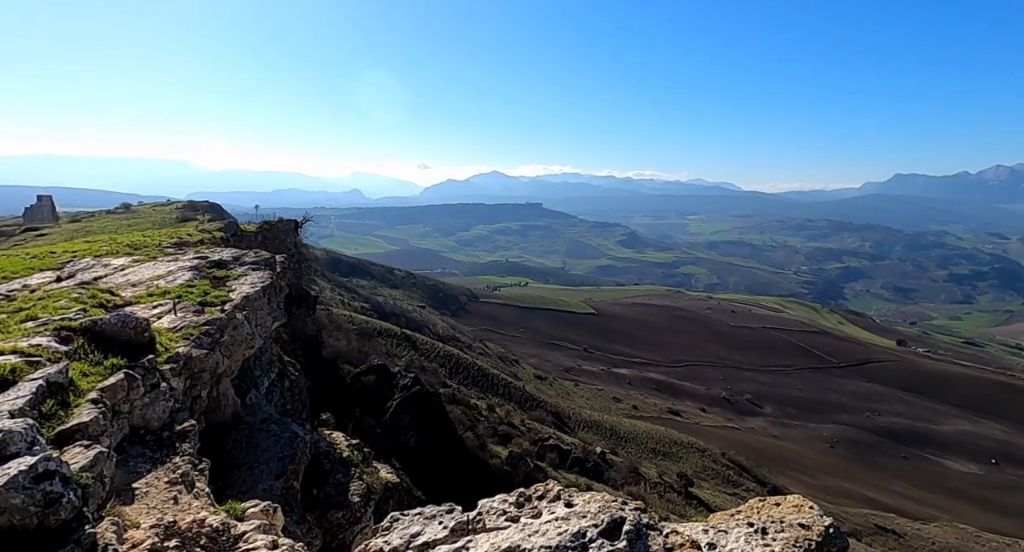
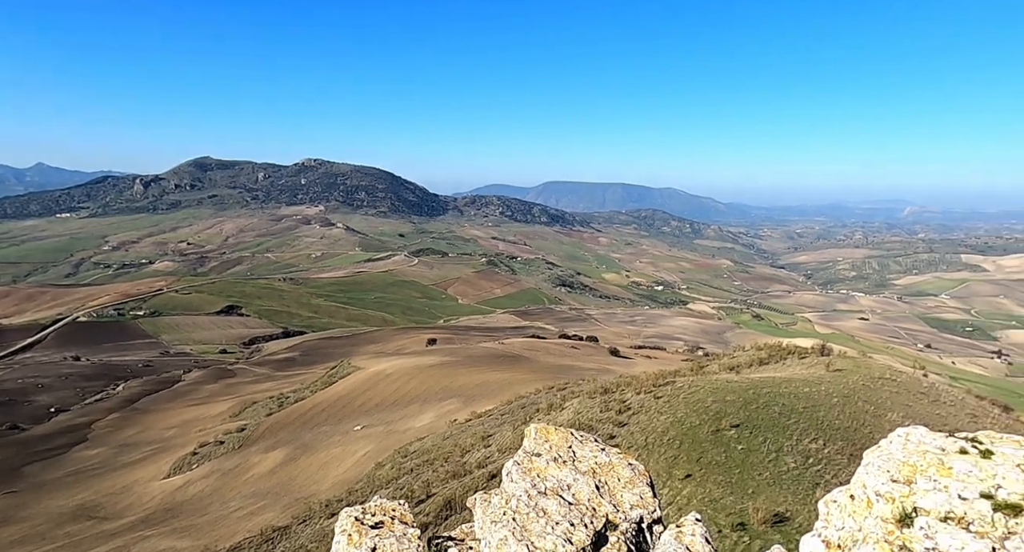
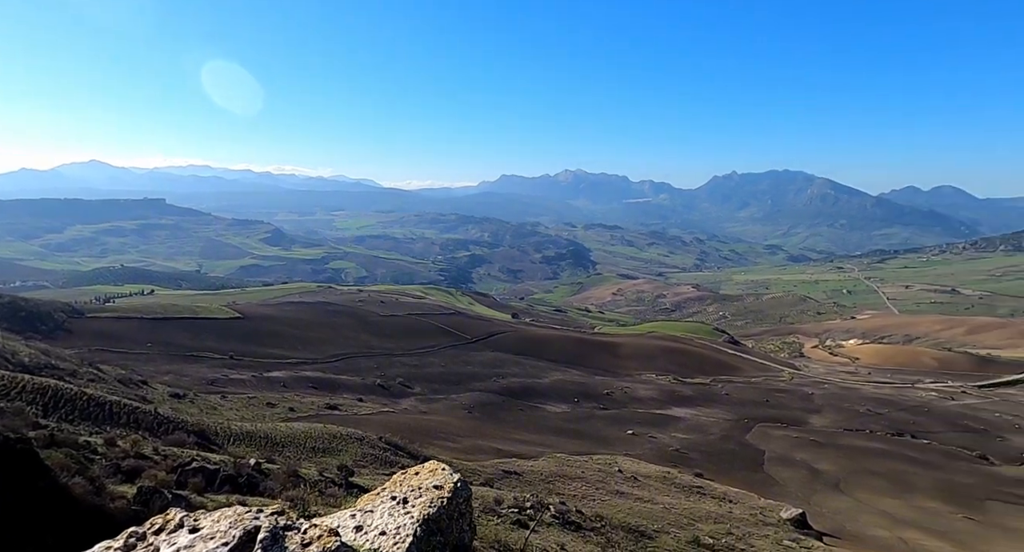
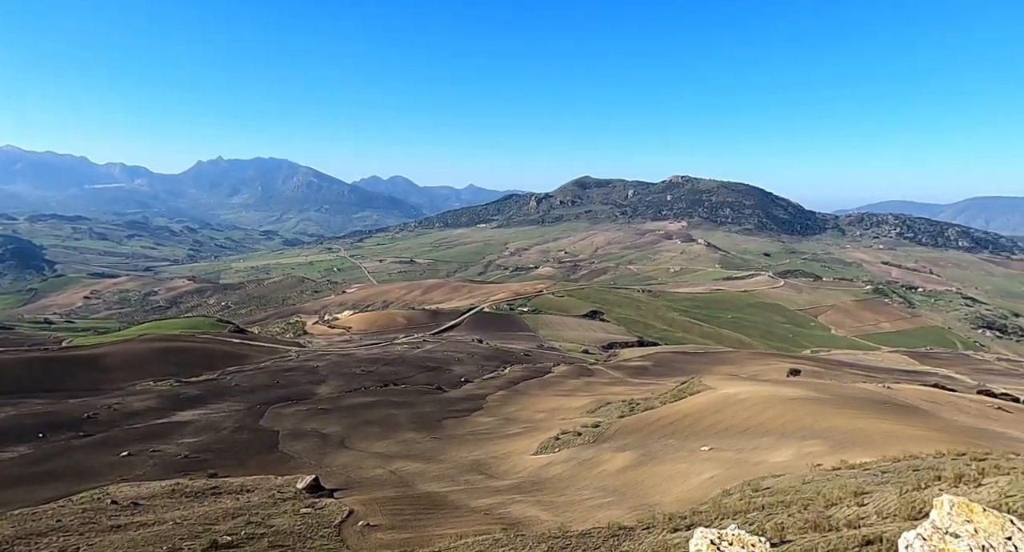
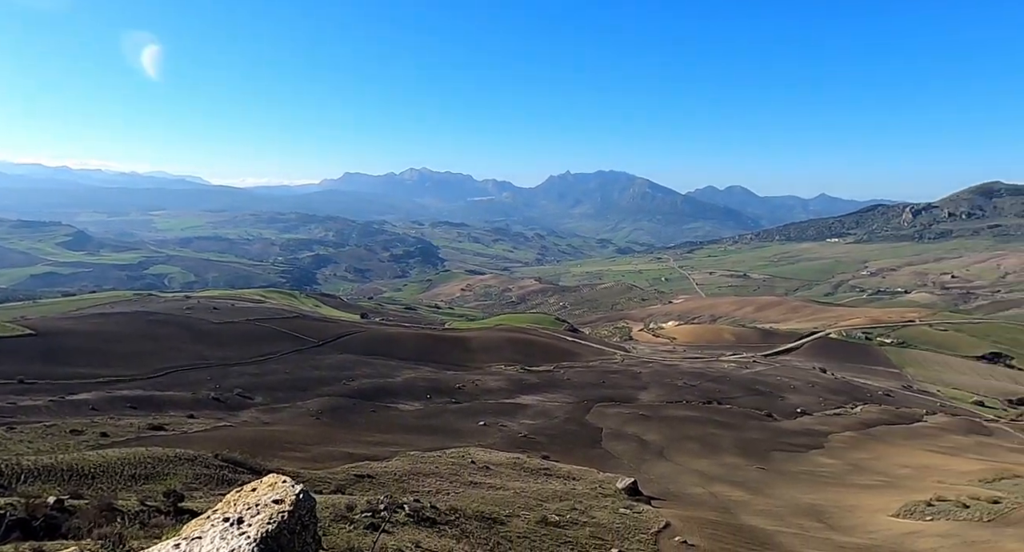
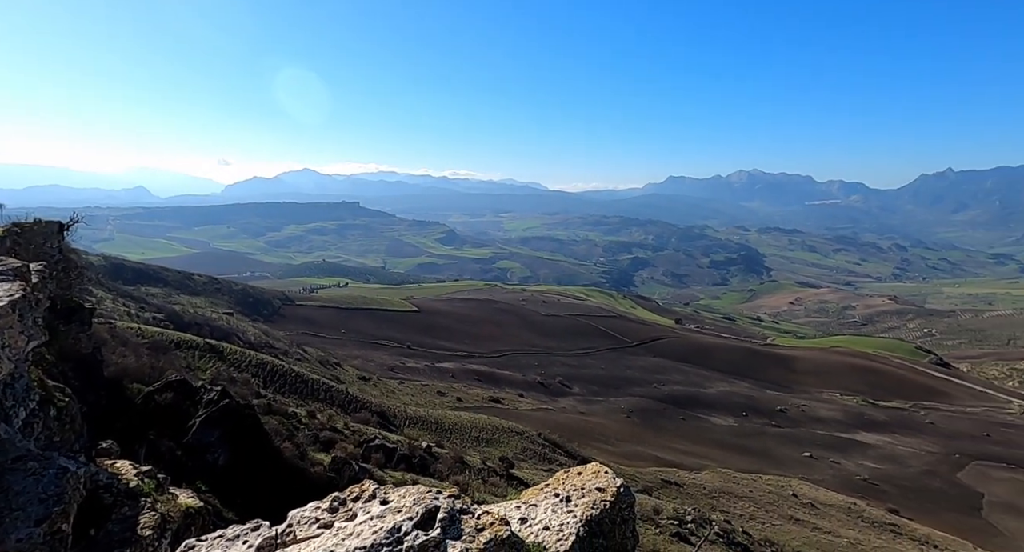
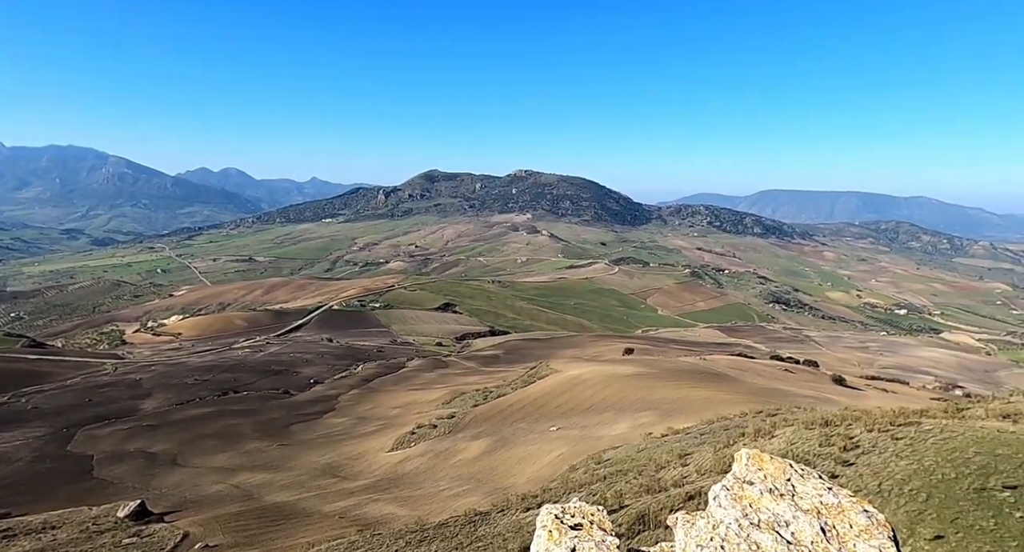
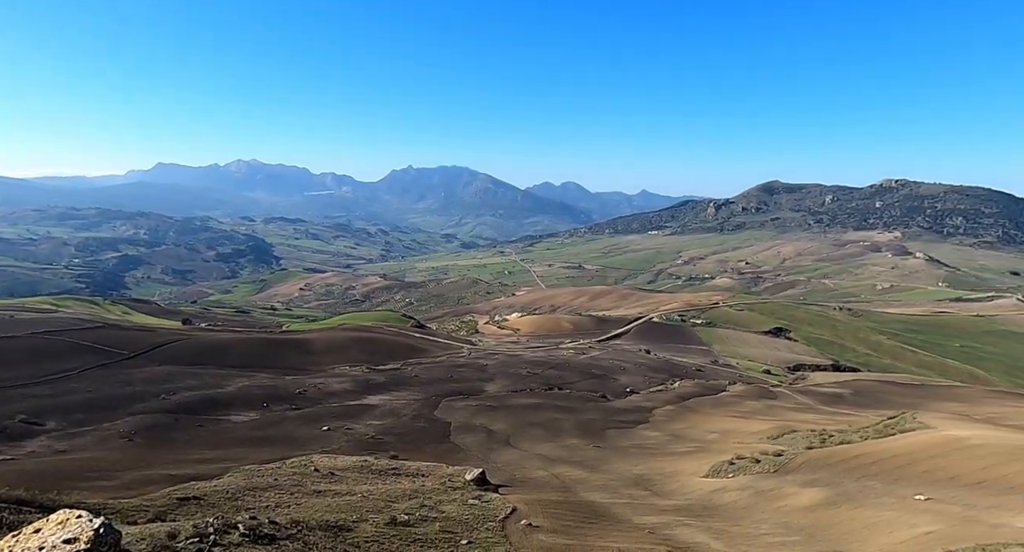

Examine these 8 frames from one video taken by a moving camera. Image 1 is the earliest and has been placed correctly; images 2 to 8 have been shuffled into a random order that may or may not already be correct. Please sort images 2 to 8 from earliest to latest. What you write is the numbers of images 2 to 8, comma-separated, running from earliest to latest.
6, 3, 5, 8, 4, 7, 2
